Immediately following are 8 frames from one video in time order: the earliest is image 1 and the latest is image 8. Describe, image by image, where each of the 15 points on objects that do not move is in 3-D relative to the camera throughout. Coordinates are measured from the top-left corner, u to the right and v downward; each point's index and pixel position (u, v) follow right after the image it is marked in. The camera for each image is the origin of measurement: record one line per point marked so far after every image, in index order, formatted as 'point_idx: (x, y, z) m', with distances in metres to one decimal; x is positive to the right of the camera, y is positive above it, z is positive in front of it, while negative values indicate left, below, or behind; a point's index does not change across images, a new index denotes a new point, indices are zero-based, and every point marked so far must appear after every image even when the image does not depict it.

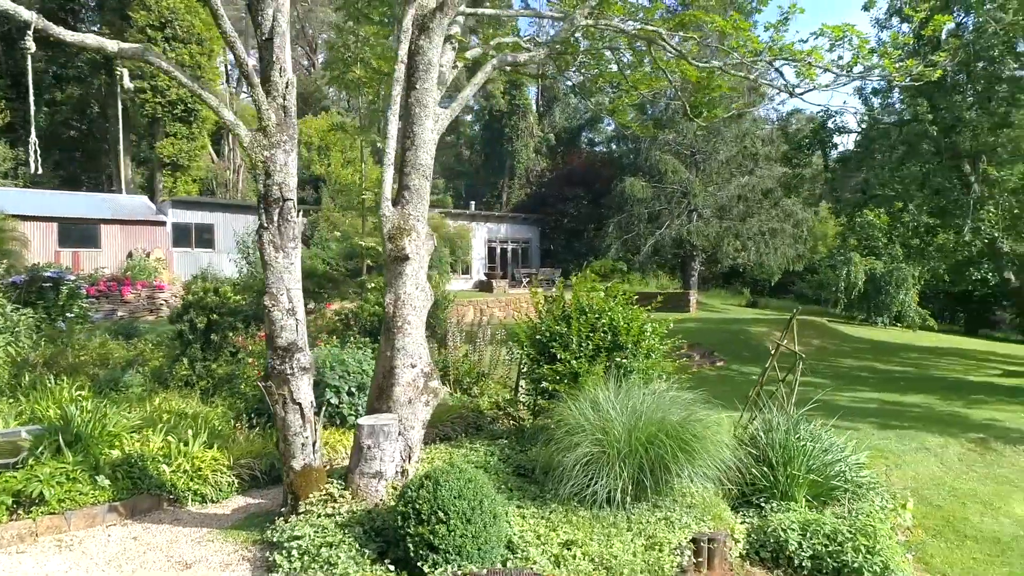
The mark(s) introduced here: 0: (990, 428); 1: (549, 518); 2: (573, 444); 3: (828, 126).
0: (+5.9, -1.7, +8.8) m
1: (+0.3, -1.5, +4.7) m
2: (+0.4, -1.1, +5.1) m
3: (+5.6, +2.9, +12.6) m
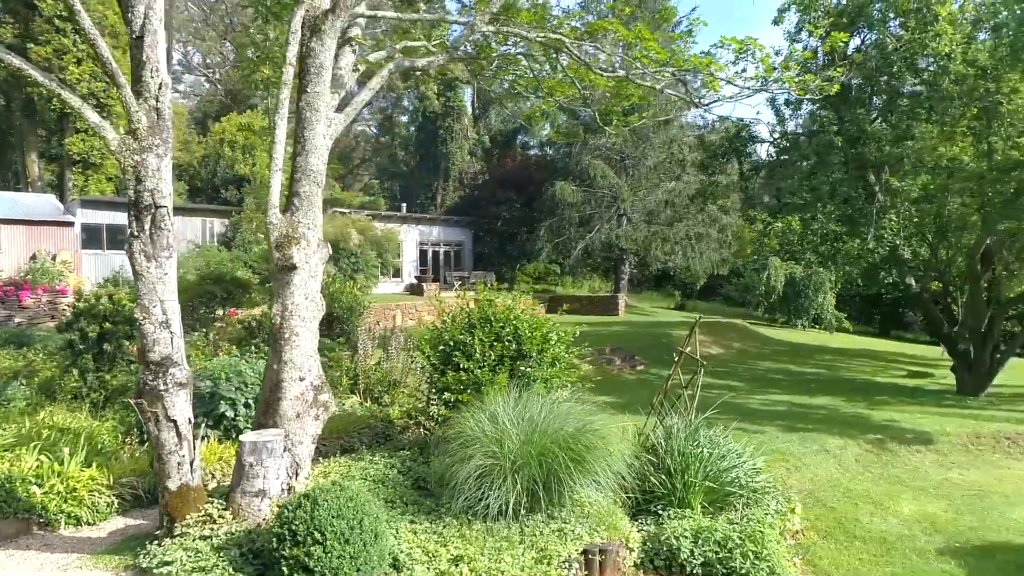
0: (+4.8, -1.8, +9.2) m
1: (-0.5, -1.6, +4.7) m
2: (-0.3, -1.2, +5.0) m
3: (+4.2, +2.8, +13.0) m
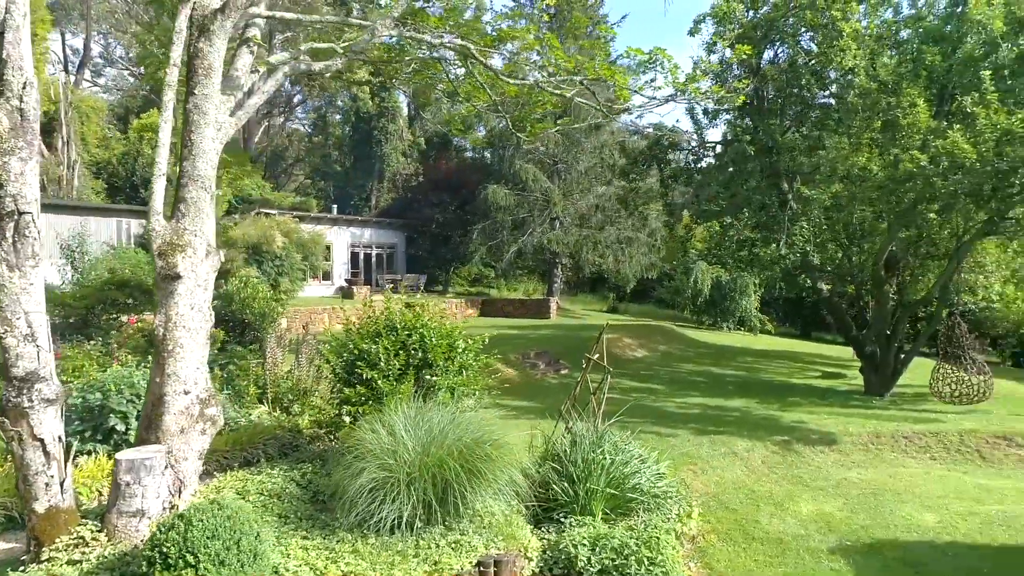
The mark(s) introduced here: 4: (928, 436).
0: (+3.7, -1.9, +9.5) m
1: (-1.2, -1.7, +4.6) m
2: (-1.0, -1.2, +4.9) m
3: (+2.8, +2.7, +13.2) m
4: (+5.6, -2.0, +9.5) m
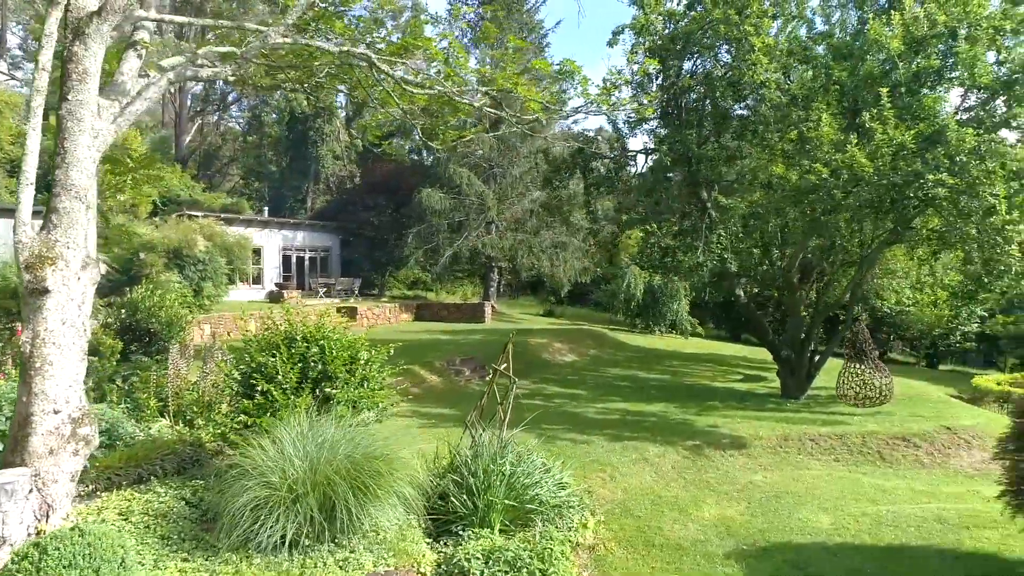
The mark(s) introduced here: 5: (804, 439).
0: (+2.6, -2.0, +9.7) m
1: (-1.9, -1.8, +4.4) m
2: (-1.8, -1.3, +4.8) m
3: (+1.4, +2.6, +13.4) m
4: (+4.4, -2.1, +9.9) m
5: (+4.0, -2.1, +9.8) m
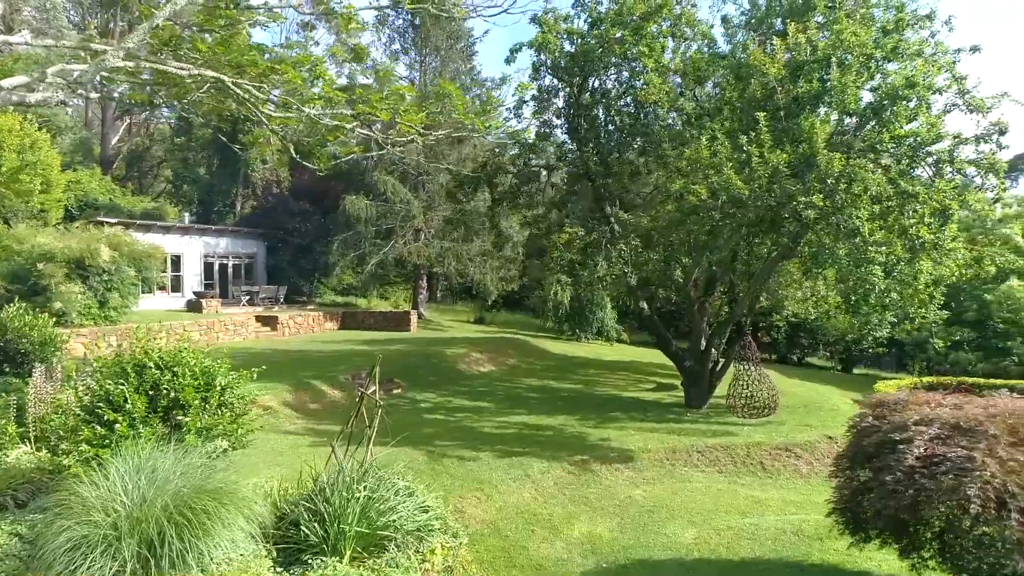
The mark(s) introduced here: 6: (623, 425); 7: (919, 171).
0: (+1.2, -2.2, +9.9) m
1: (-3.0, -2.0, +4.3) m
2: (-2.9, -1.6, +4.7) m
3: (-0.3, +2.3, +13.5) m
4: (+3.0, -2.3, +10.2) m
5: (+2.5, -2.3, +10.1) m
6: (+1.8, -2.2, +11.4) m
7: (+5.4, +1.6, +9.4) m
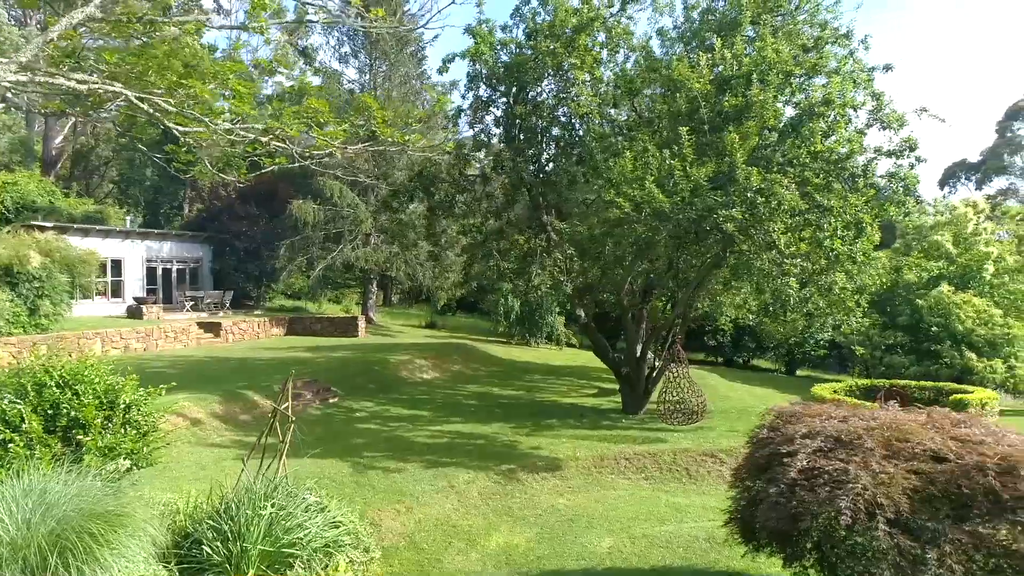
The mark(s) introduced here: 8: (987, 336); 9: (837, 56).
0: (+0.2, -2.4, +10.0) m
1: (-3.7, -2.1, +4.2) m
2: (-3.6, -1.7, +4.6) m
3: (-1.5, +2.2, +13.5) m
4: (+2.0, -2.5, +10.4) m
5: (+1.5, -2.5, +10.3) m
6: (+0.7, -2.3, +11.5) m
7: (+4.5, +1.4, +9.8) m
8: (+13.1, -1.3, +19.7) m
9: (+4.9, +3.5, +10.8) m
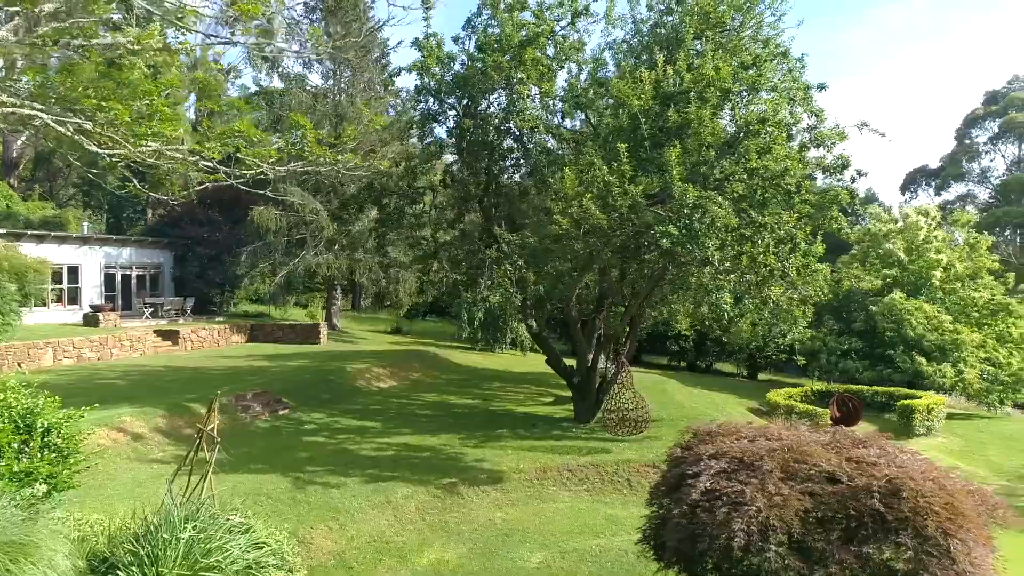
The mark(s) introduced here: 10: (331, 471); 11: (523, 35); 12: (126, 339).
0: (-0.6, -2.6, +10.1) m
1: (-4.3, -2.3, +4.2) m
2: (-4.2, -1.9, +4.5) m
3: (-2.4, +2.0, +13.5) m
4: (+1.1, -2.7, +10.5) m
5: (+0.7, -2.7, +10.4) m
6: (-0.1, -2.5, +11.6) m
7: (+3.7, +1.2, +10.0) m
8: (+12.0, -1.5, +20.2) m
9: (+4.1, +3.3, +11.1) m
10: (-2.4, -2.5, +9.7) m
11: (+0.2, +4.3, +12.1) m
12: (-10.1, -1.3, +18.6) m
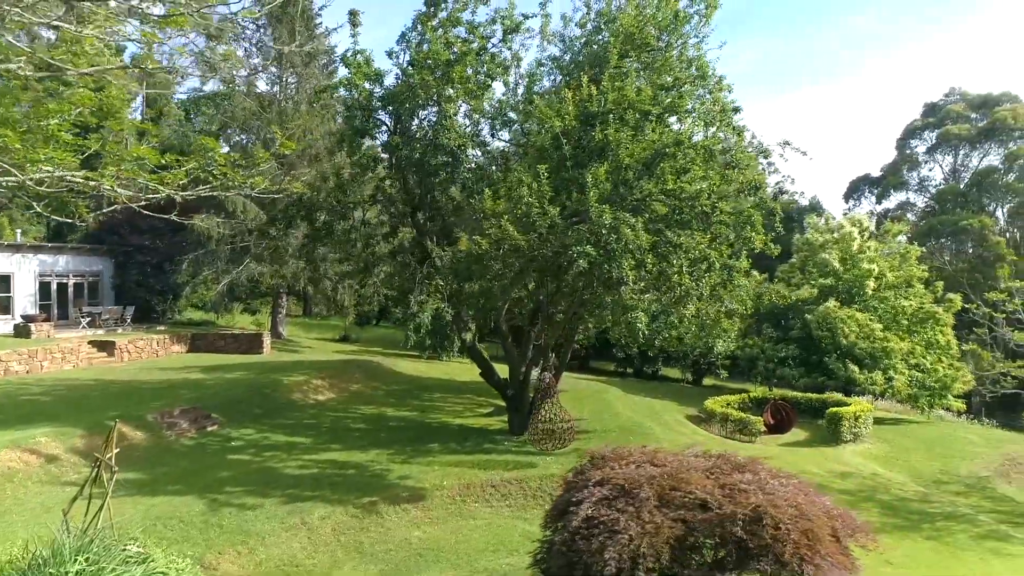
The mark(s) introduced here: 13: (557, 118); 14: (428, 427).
0: (-1.7, -2.8, +10.1) m
1: (-5.1, -2.6, +4.0) m
2: (-5.1, -2.1, +4.4) m
3: (-3.7, +1.7, +13.5) m
4: (0.0, -2.9, +10.7) m
5: (-0.4, -2.9, +10.5) m
6: (-1.3, -2.8, +11.7) m
7: (+2.6, +1.0, +10.2) m
8: (+10.4, -1.8, +20.8) m
9: (+2.9, +3.1, +11.4) m
10: (-3.5, -2.7, +9.6) m
11: (-1.0, +4.0, +12.2) m
12: (-11.6, -1.6, +18.1) m
13: (+0.7, +2.5, +10.7) m
14: (-1.7, -2.8, +14.5) m
